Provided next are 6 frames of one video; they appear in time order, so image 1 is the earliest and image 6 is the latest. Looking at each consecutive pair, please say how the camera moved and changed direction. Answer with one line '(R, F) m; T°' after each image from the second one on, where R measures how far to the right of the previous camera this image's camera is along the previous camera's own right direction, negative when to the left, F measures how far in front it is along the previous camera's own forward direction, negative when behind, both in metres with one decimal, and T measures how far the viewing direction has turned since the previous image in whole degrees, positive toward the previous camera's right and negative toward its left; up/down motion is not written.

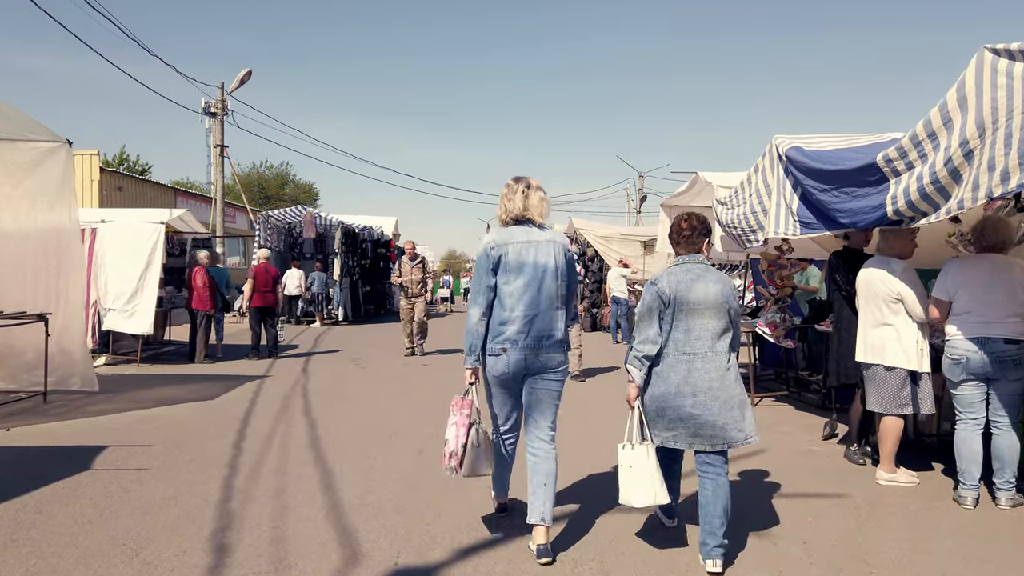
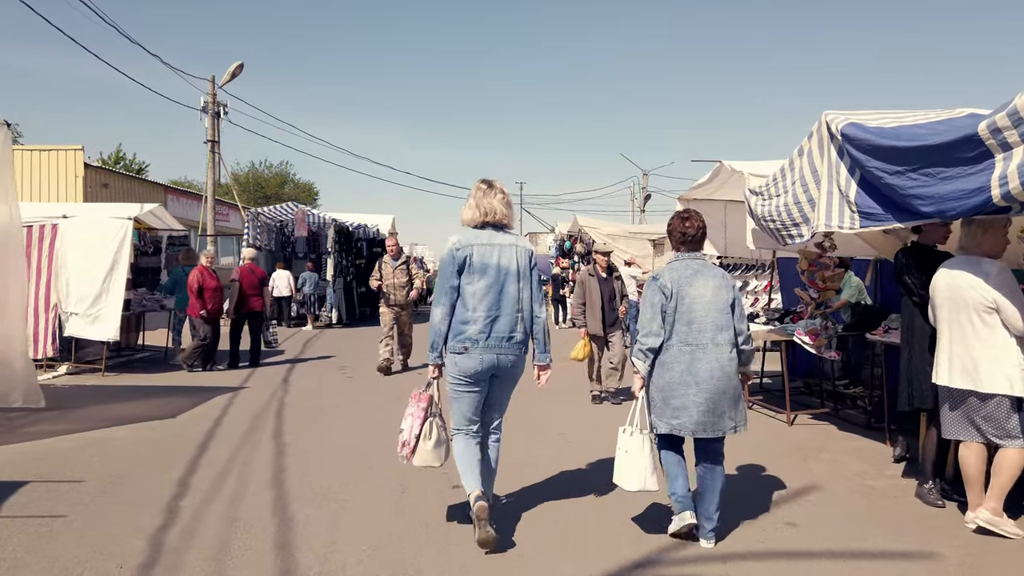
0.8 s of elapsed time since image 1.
(0.0, +1.0) m; 0°
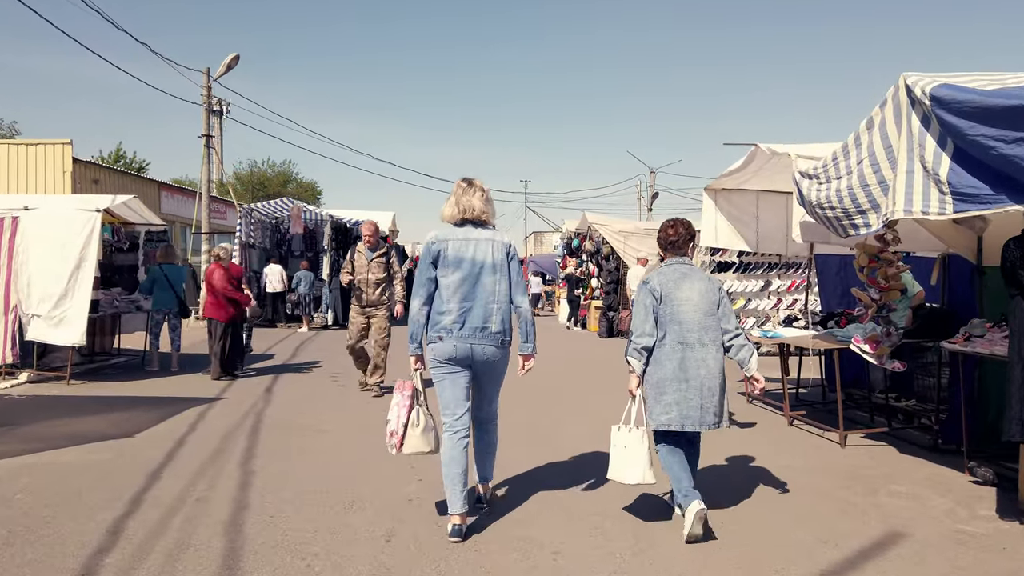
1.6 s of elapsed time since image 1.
(0.0, +1.0) m; 0°
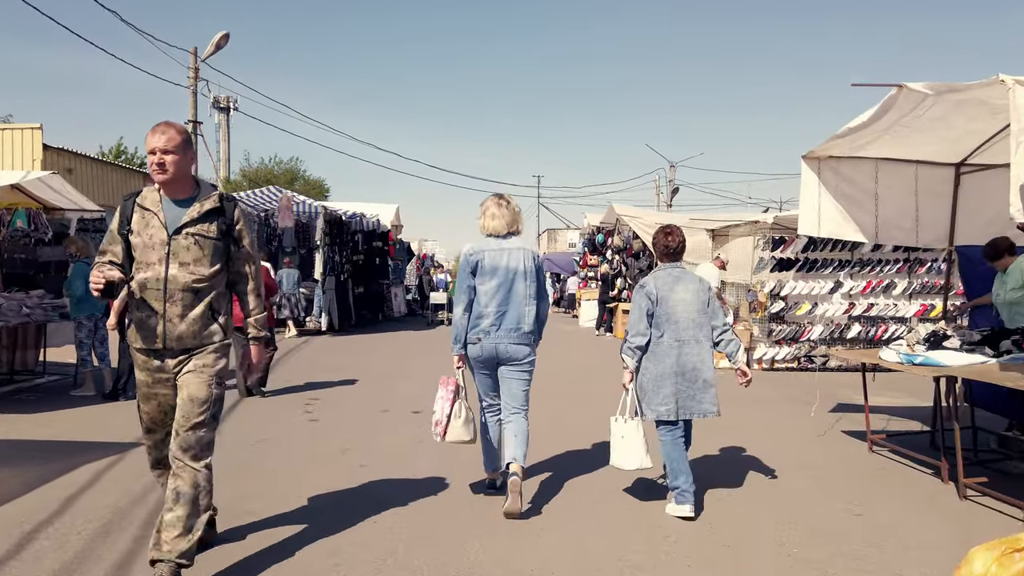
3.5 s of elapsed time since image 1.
(-0.2, +2.3) m; -1°
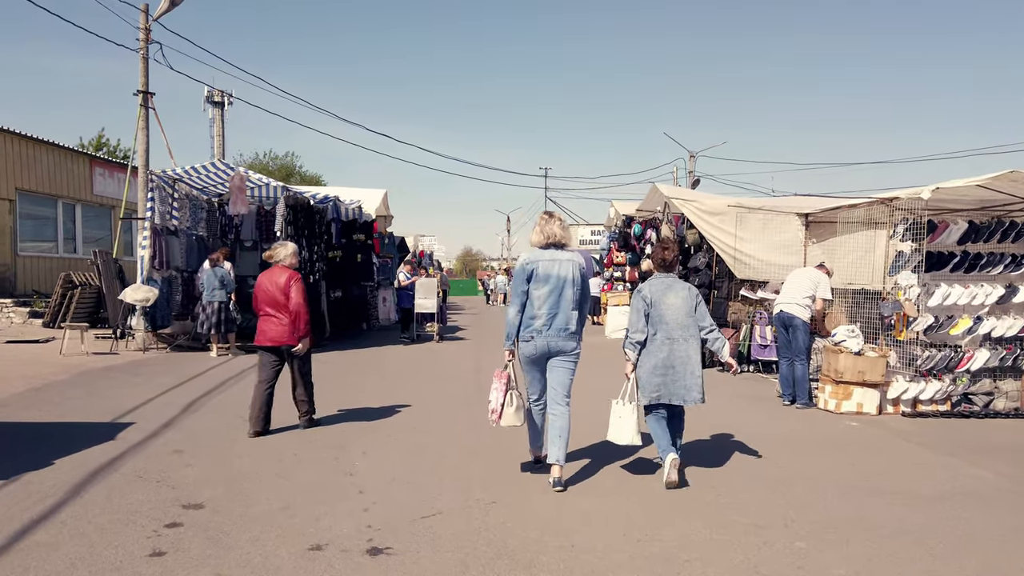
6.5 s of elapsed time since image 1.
(-0.3, +3.8) m; 0°
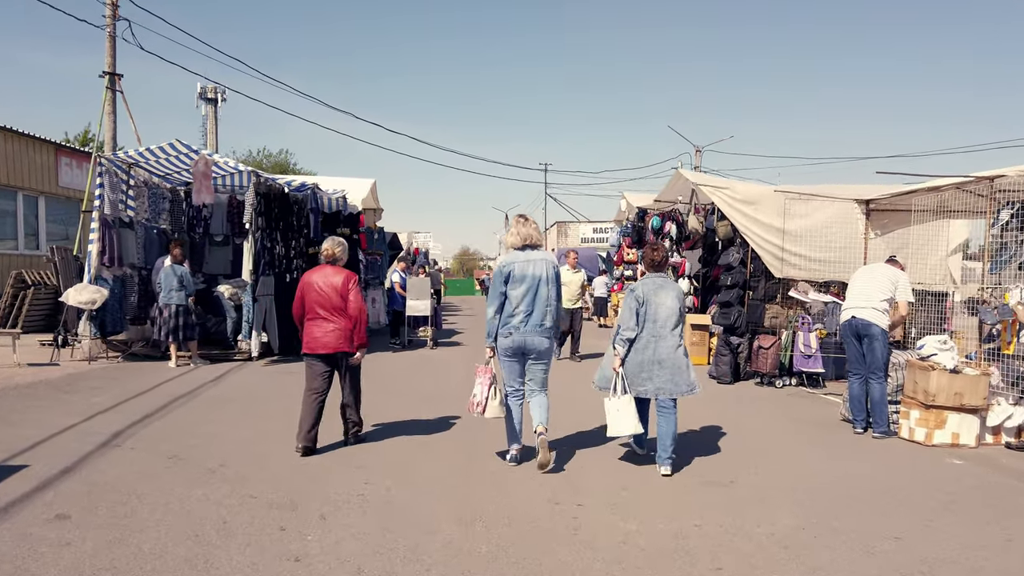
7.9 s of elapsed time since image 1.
(-0.1, +1.7) m; 0°
